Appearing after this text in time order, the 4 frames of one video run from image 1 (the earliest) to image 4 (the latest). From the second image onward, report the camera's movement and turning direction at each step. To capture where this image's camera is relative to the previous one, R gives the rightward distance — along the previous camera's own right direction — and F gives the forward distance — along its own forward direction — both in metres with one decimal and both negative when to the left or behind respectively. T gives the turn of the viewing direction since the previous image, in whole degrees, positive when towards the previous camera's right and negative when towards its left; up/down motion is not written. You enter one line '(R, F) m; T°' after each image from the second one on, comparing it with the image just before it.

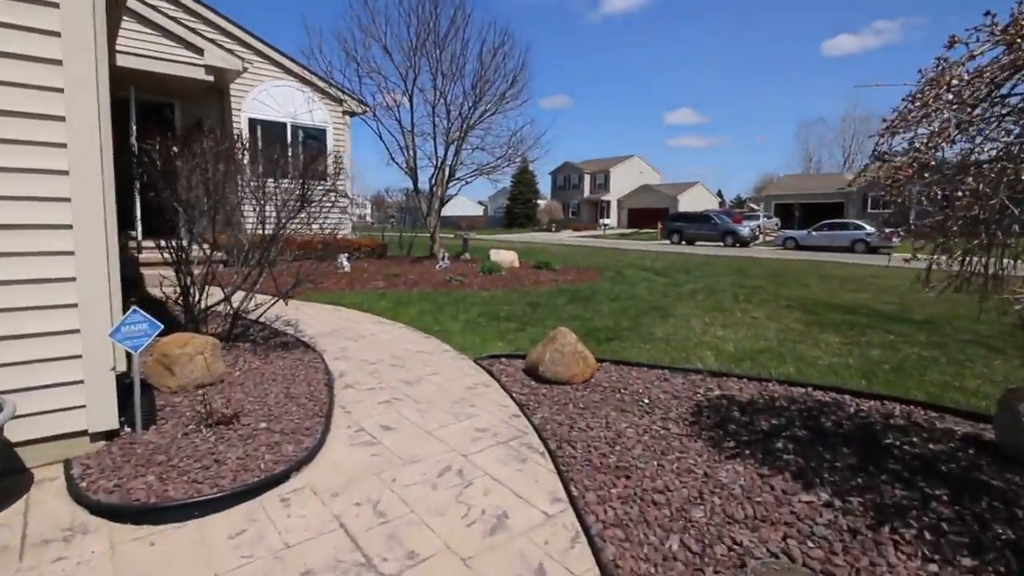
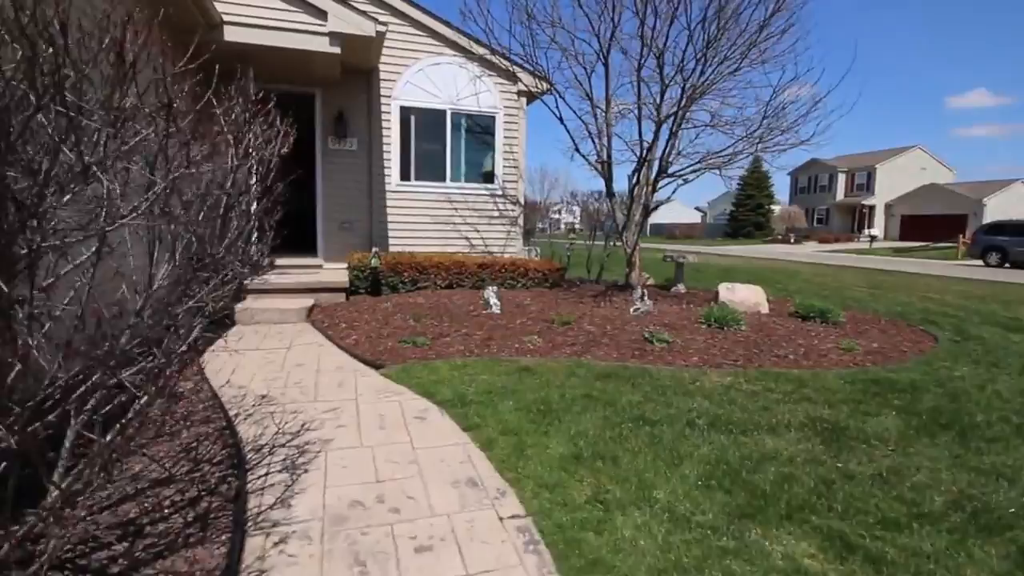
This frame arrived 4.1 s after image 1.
(-0.5, +3.7) m; -25°
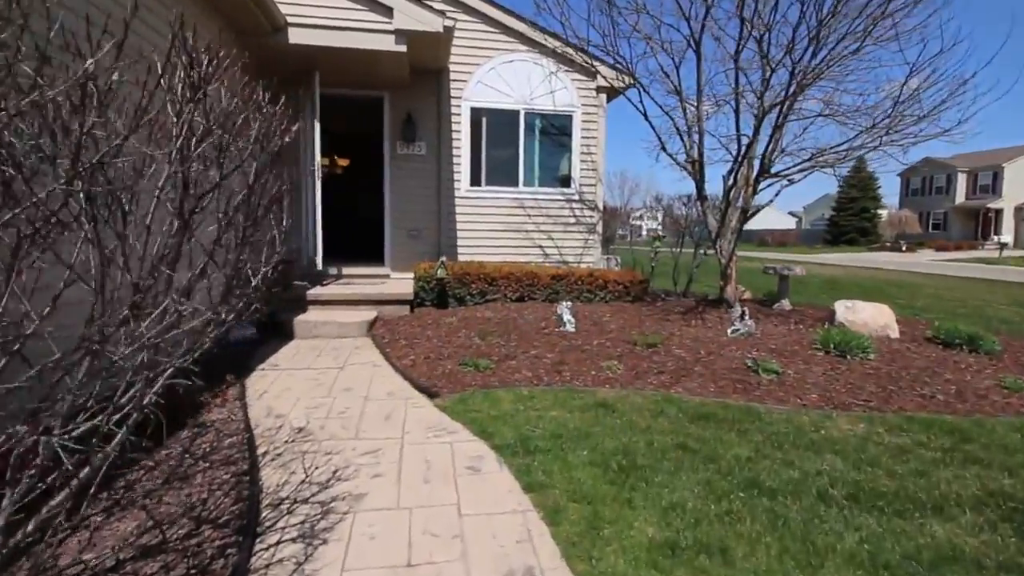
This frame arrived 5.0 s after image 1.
(0.0, +0.7) m; -10°
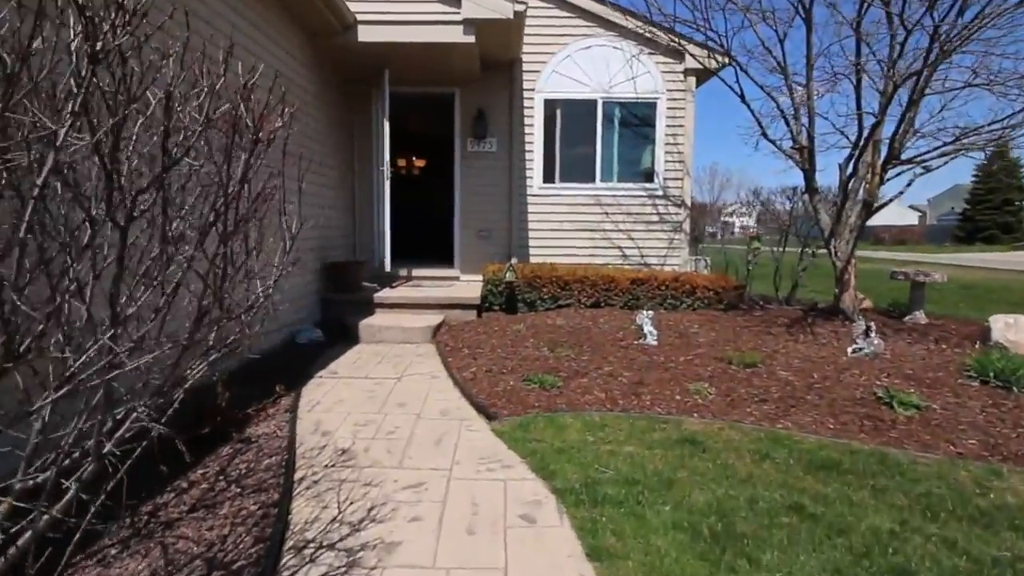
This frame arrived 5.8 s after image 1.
(+0.1, +0.5) m; -10°
